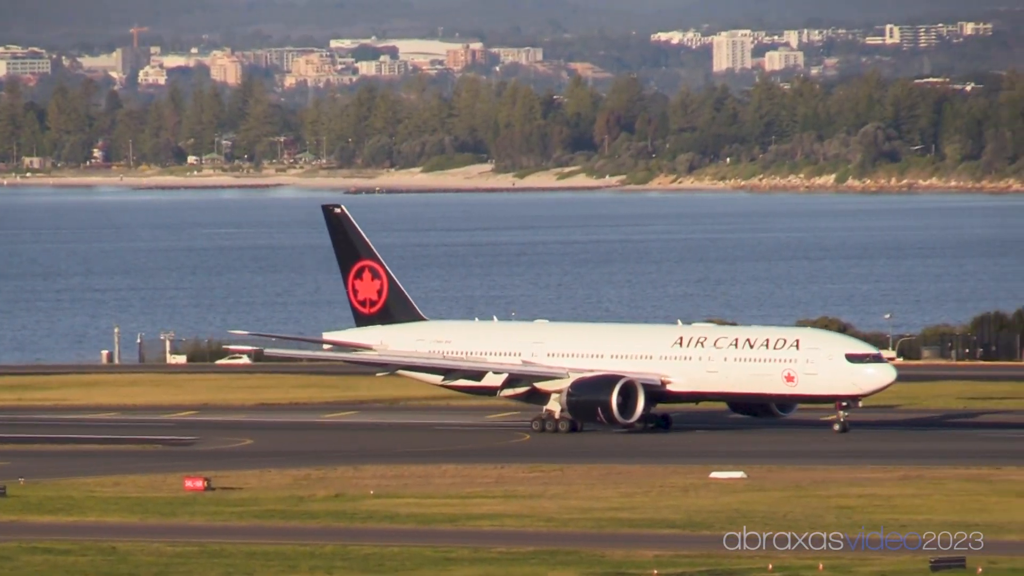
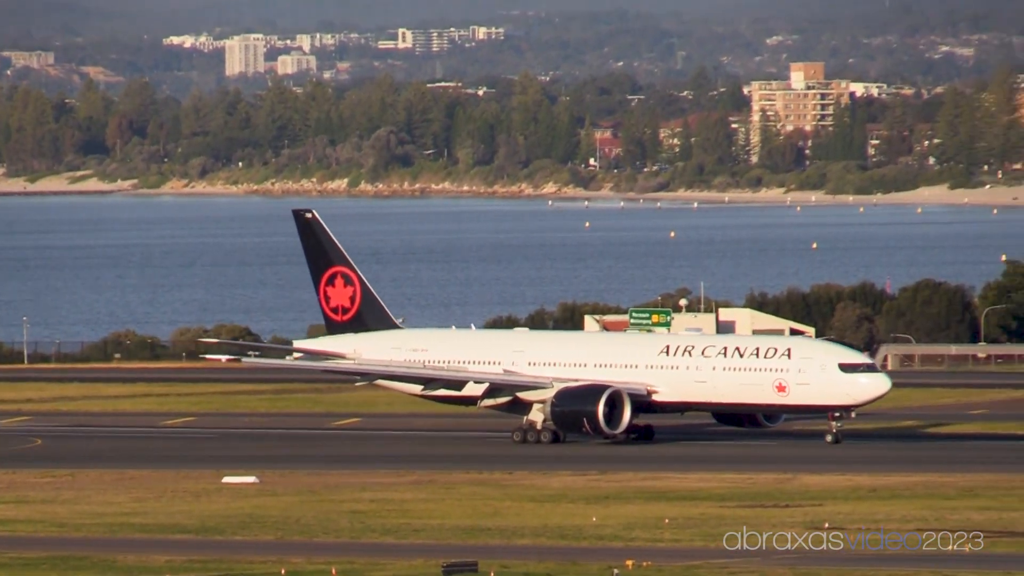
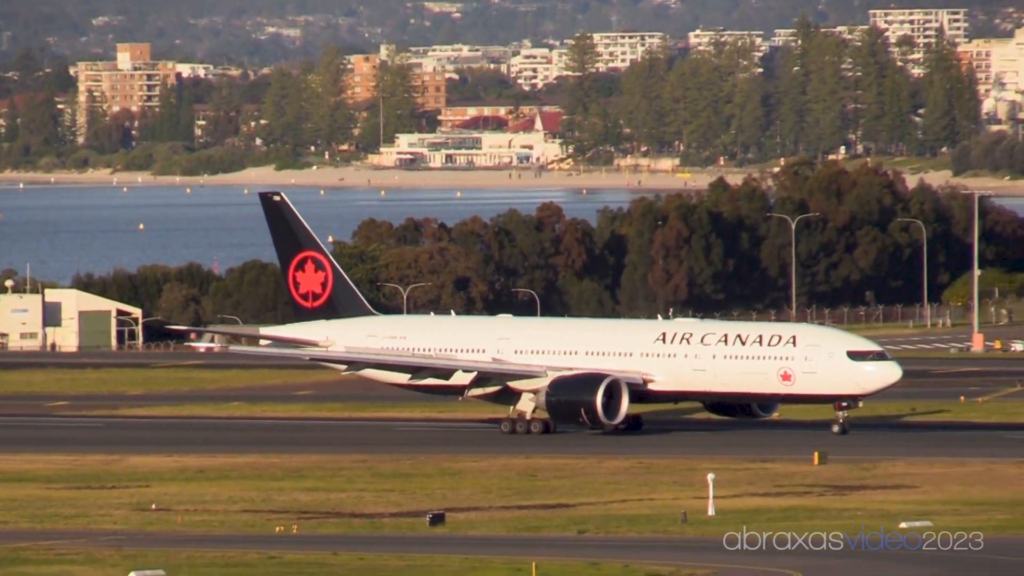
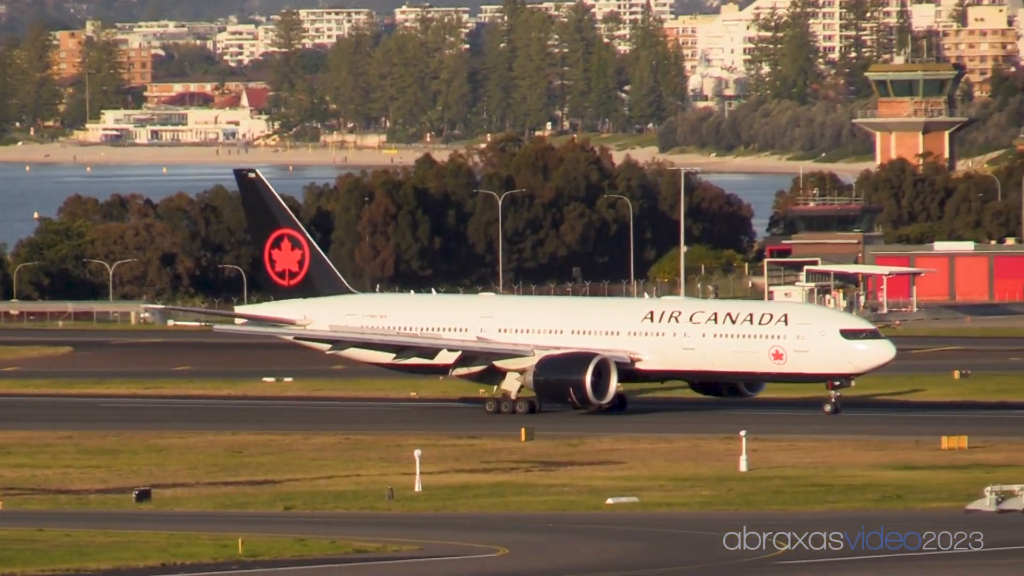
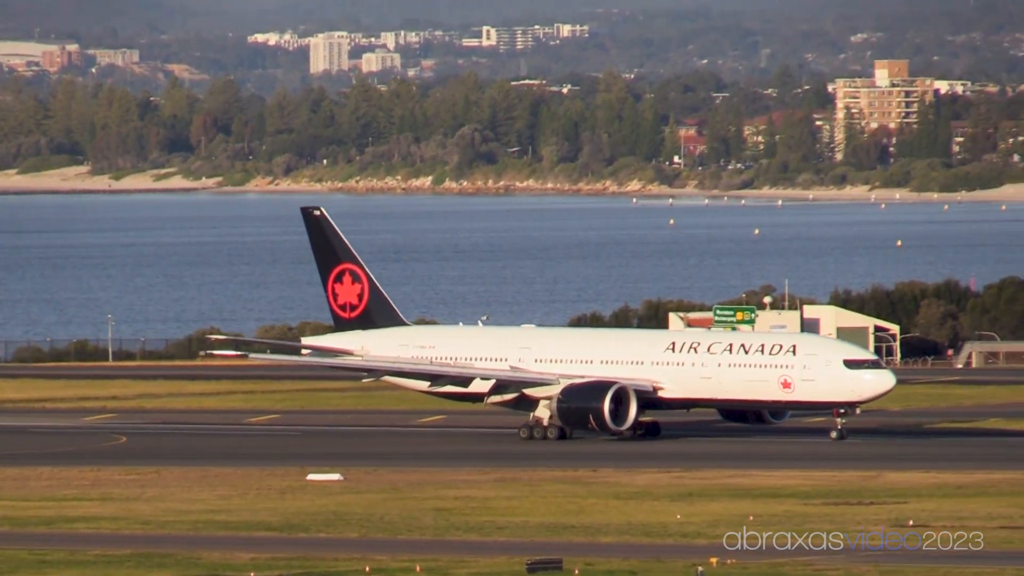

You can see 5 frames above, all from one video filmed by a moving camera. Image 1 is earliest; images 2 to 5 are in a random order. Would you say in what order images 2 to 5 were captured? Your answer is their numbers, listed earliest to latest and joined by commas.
5, 2, 3, 4
